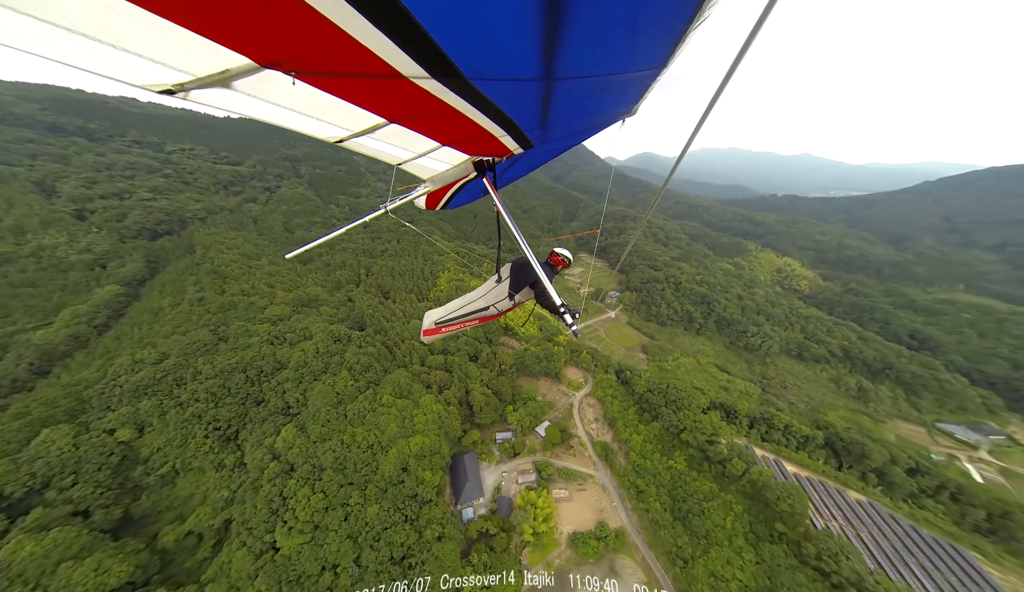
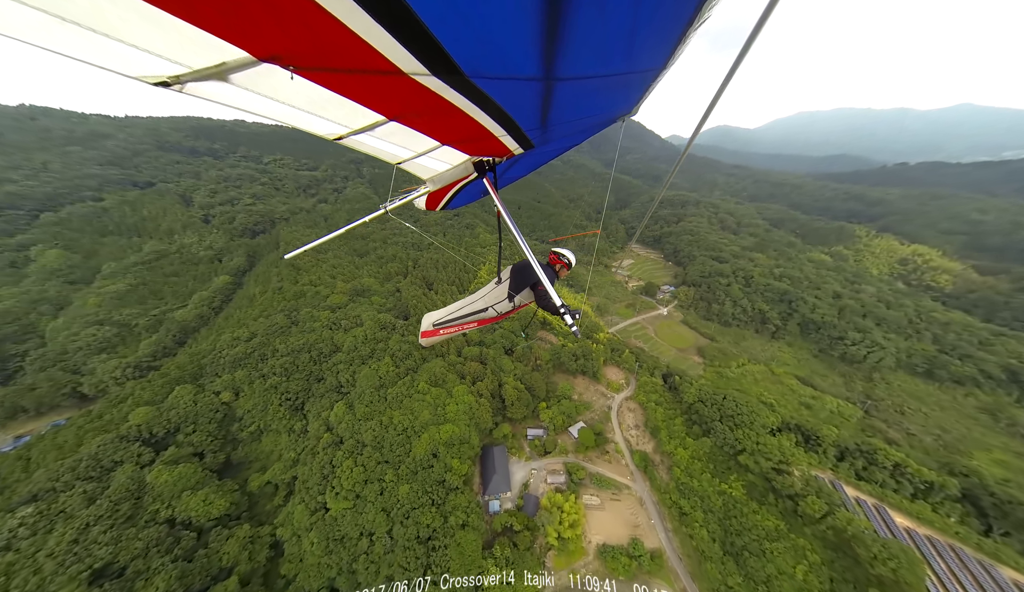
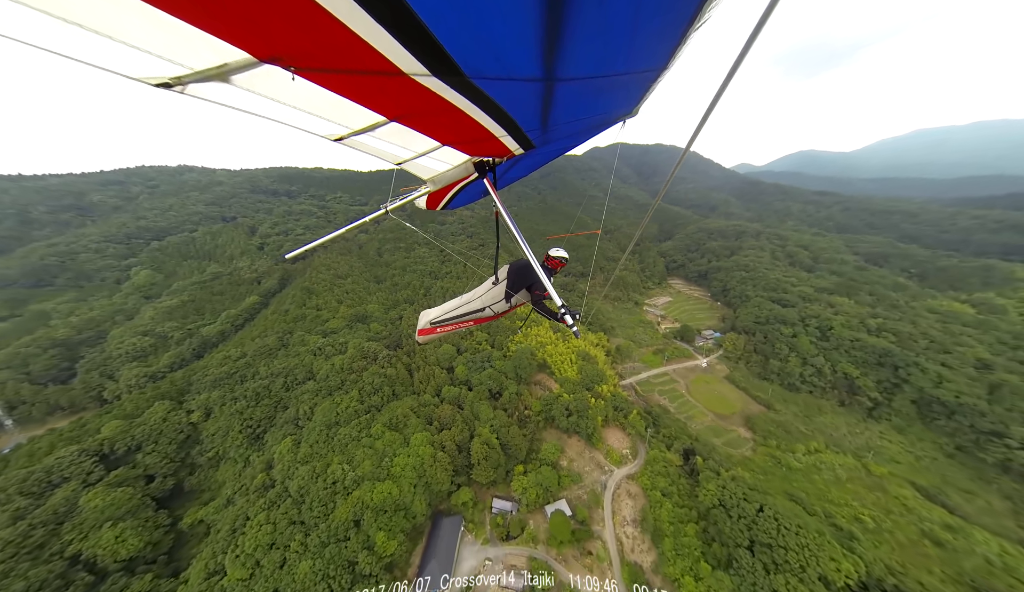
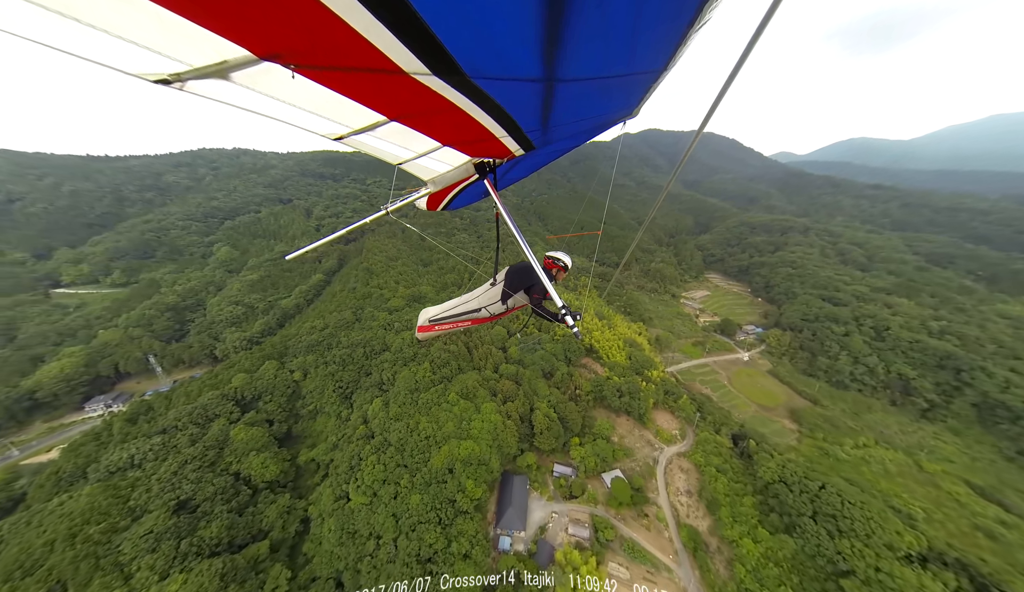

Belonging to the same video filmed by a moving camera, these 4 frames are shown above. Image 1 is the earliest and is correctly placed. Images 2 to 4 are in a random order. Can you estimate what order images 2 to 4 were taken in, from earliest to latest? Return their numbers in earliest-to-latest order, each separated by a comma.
2, 4, 3
